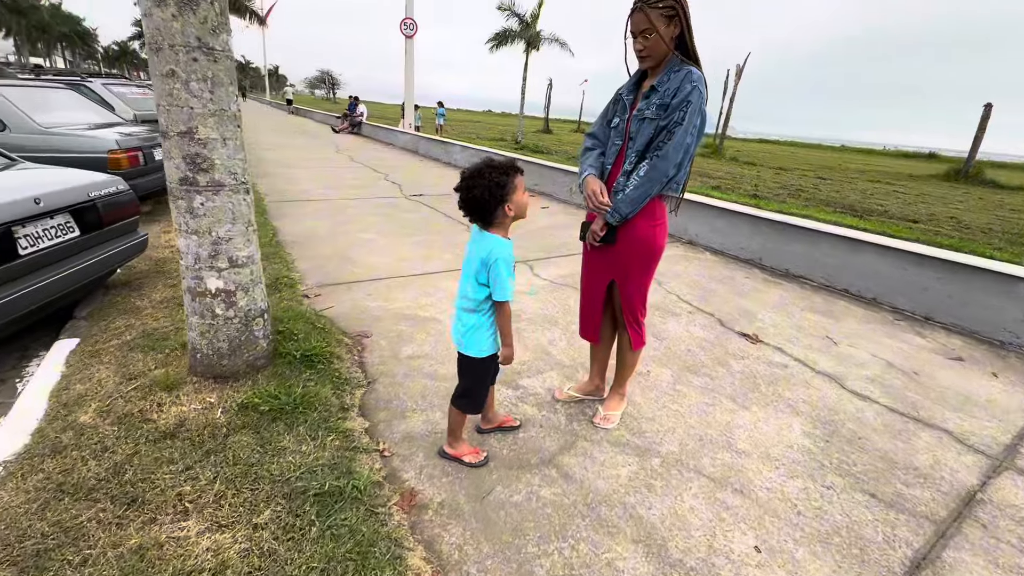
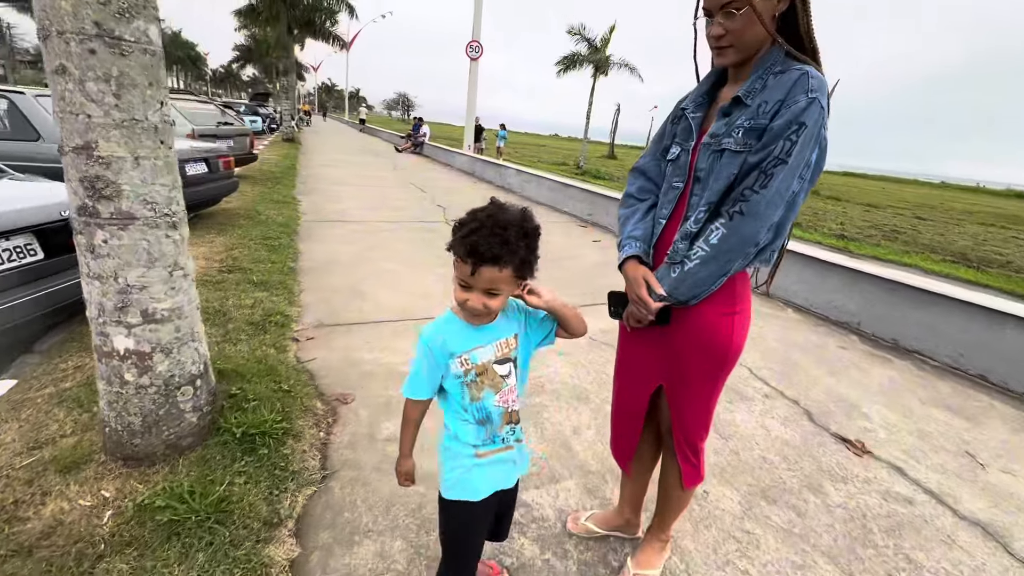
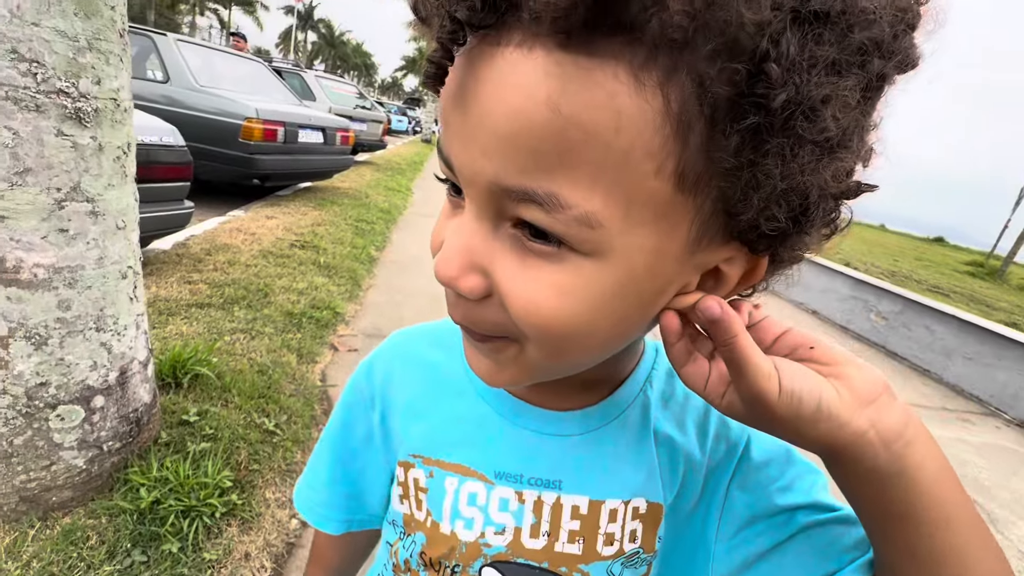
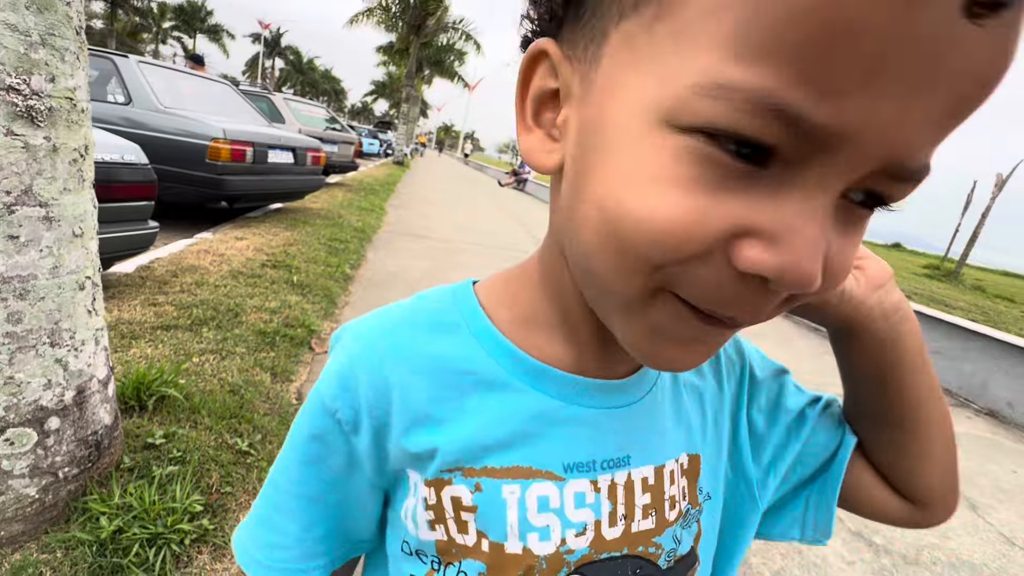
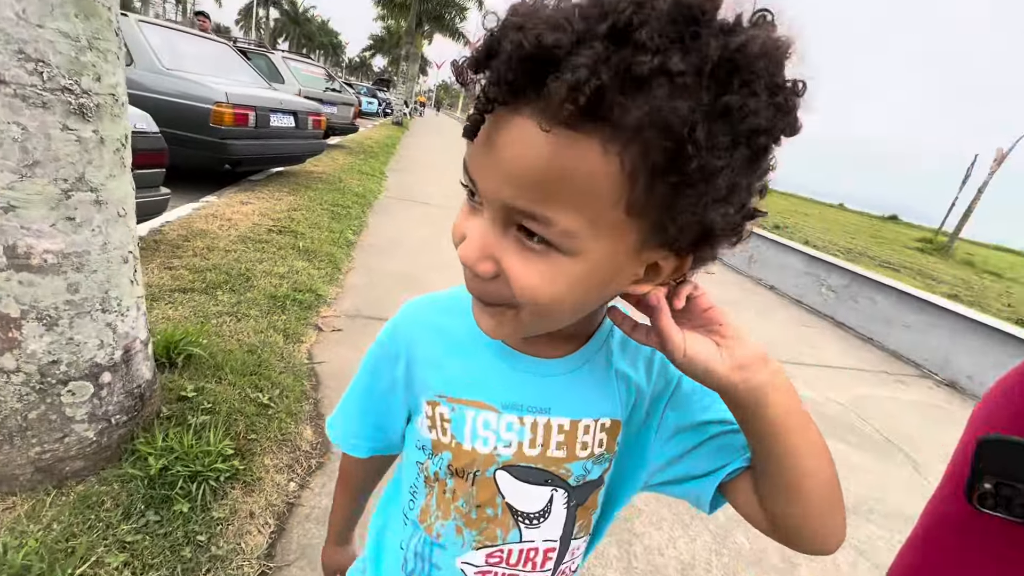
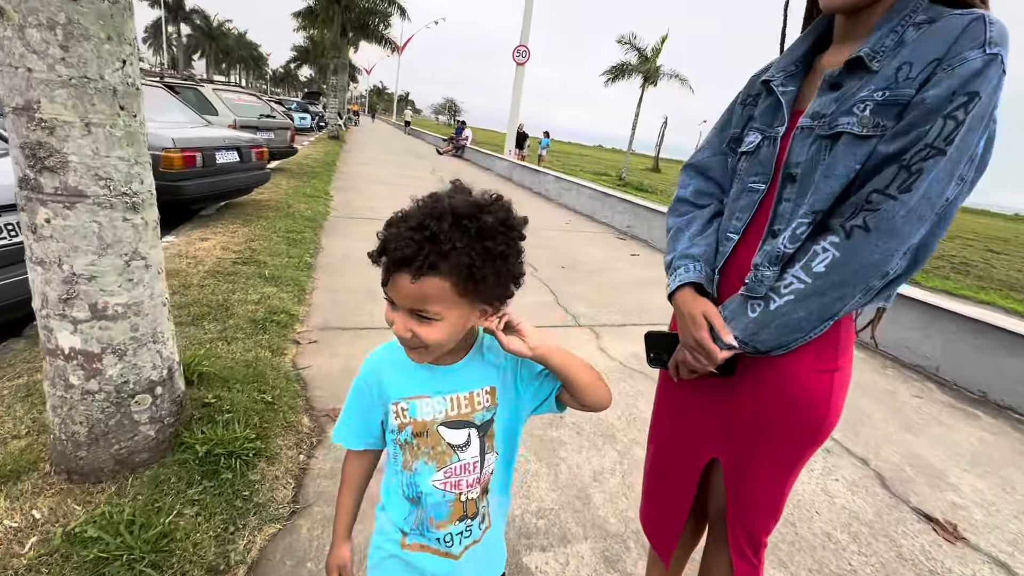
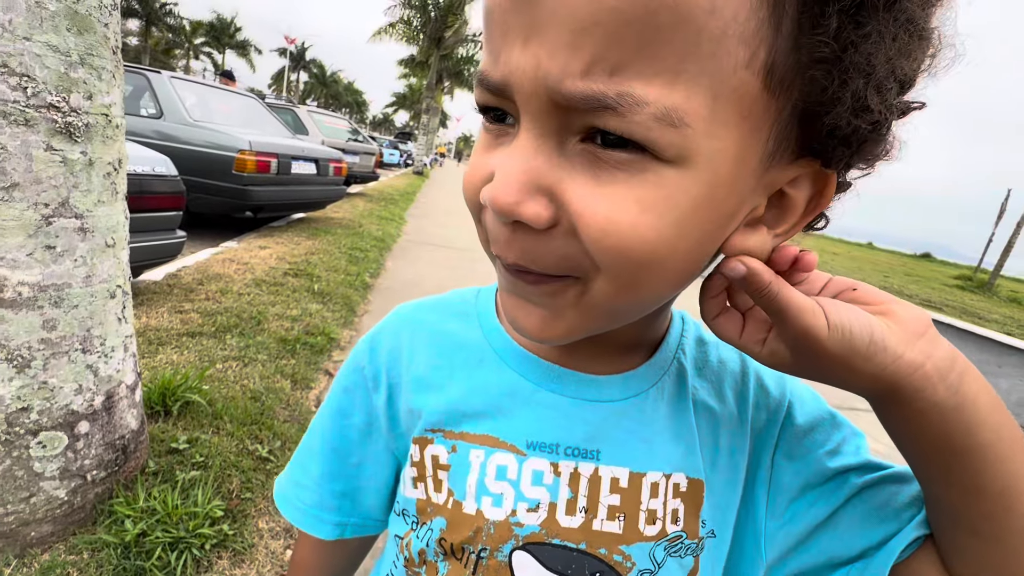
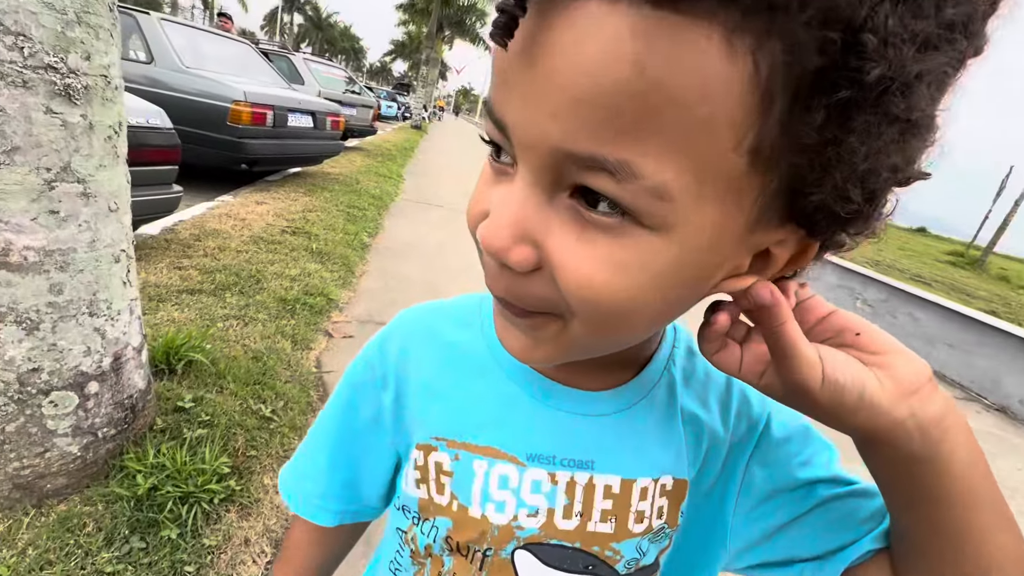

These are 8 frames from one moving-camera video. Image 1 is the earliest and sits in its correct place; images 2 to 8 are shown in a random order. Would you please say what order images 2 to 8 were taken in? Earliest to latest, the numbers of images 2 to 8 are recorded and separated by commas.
2, 6, 5, 8, 3, 7, 4
